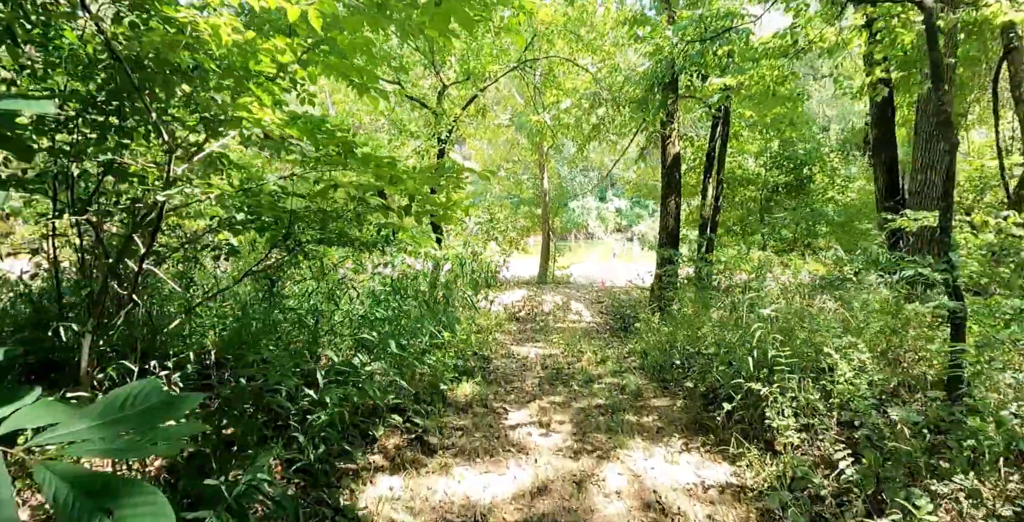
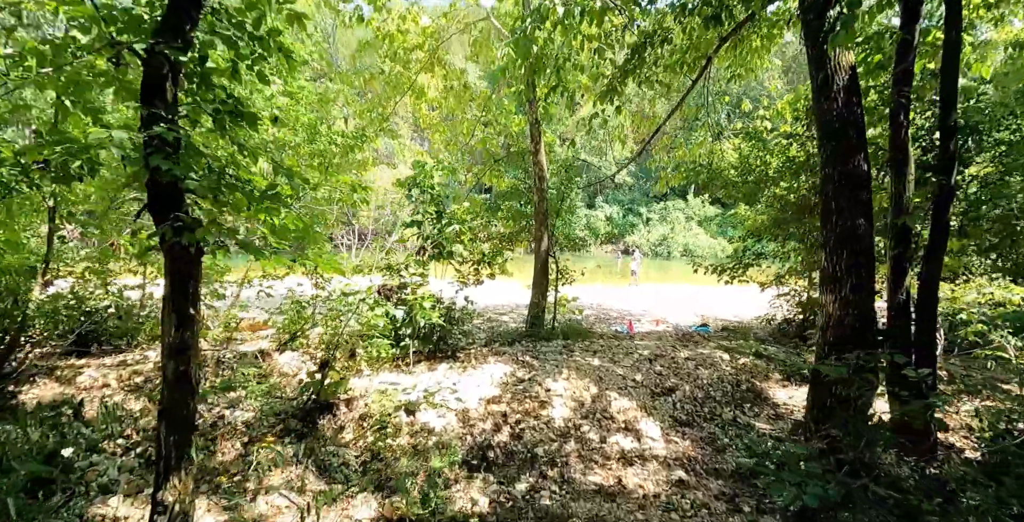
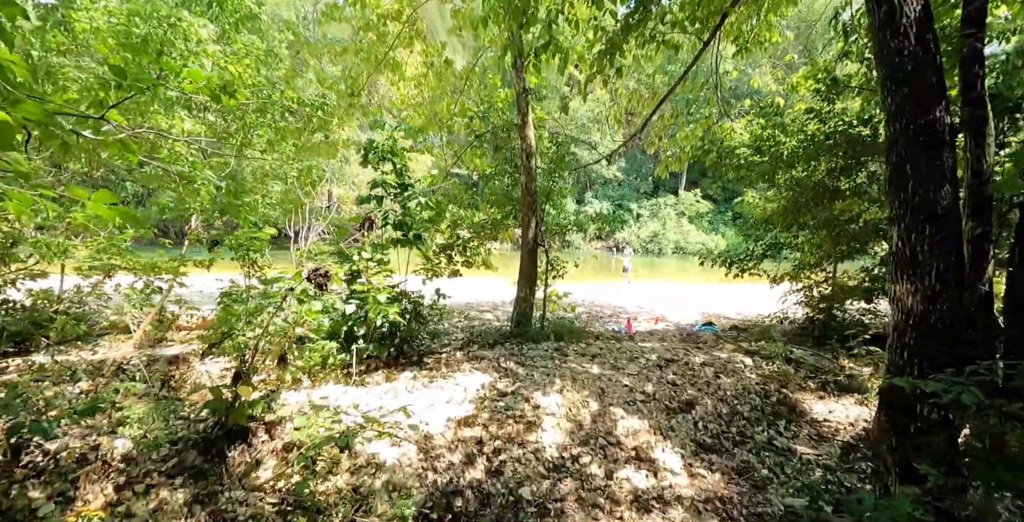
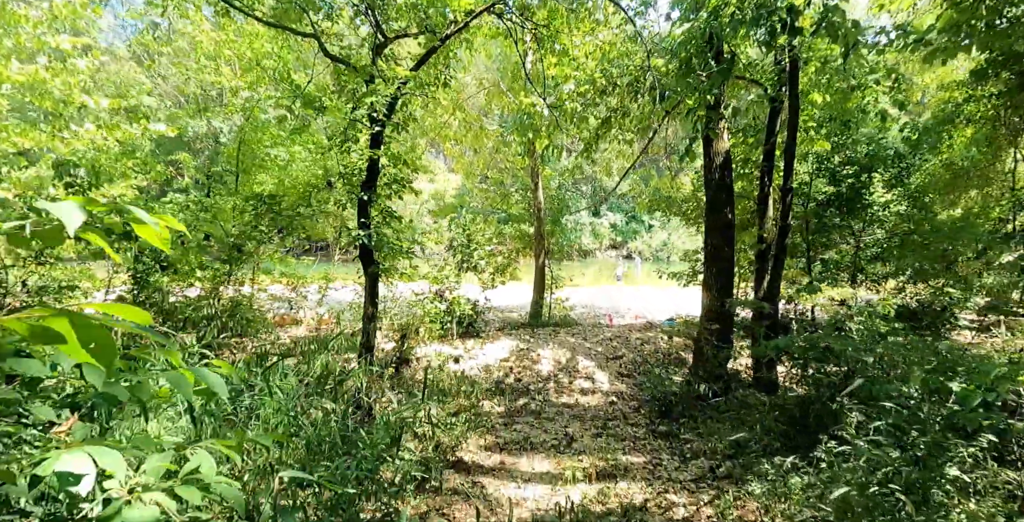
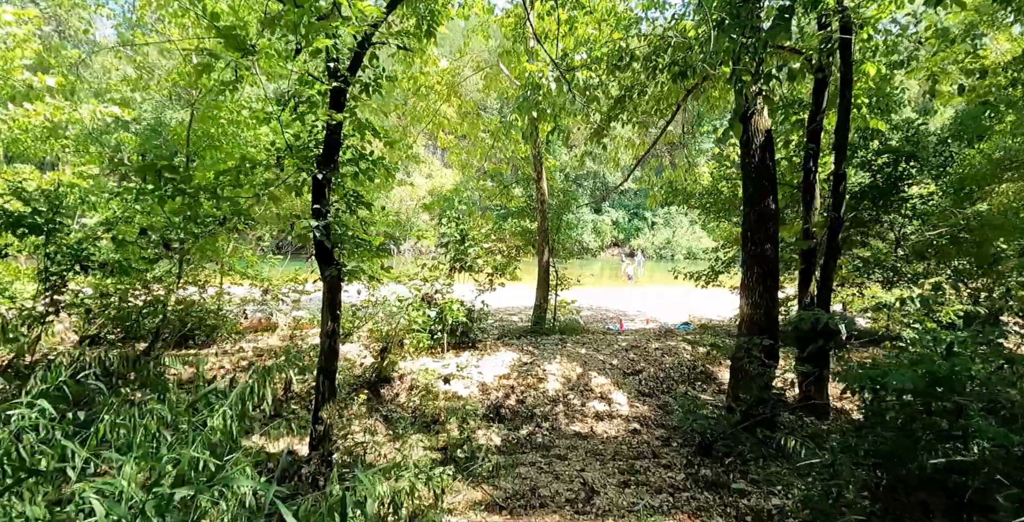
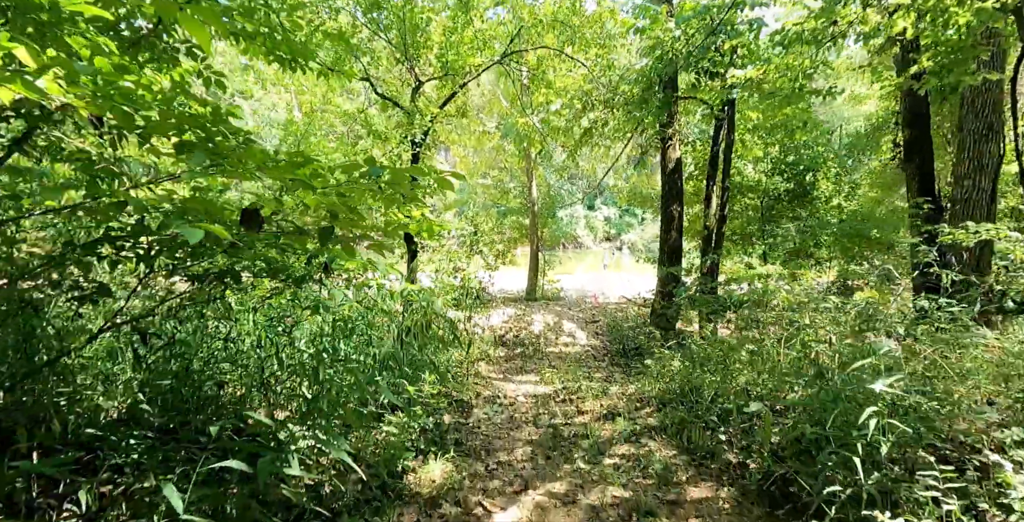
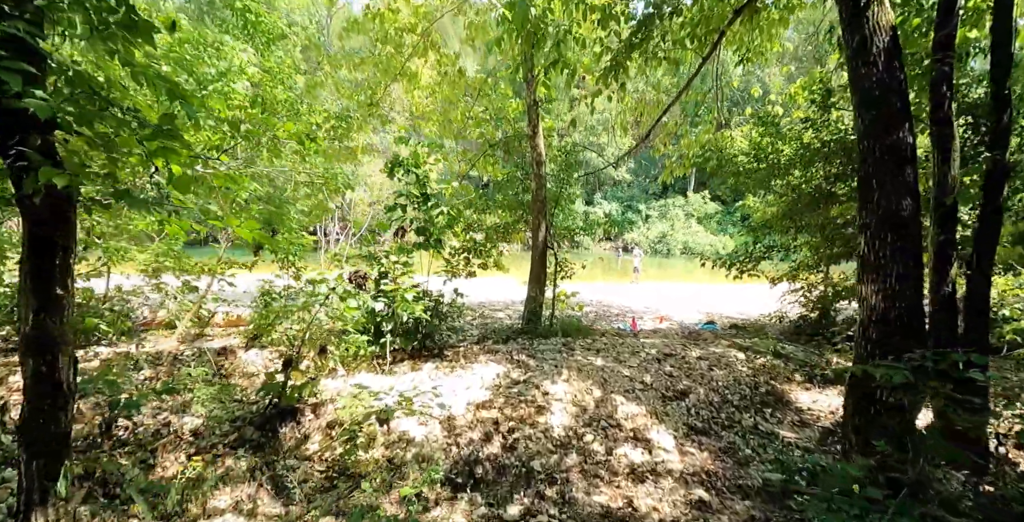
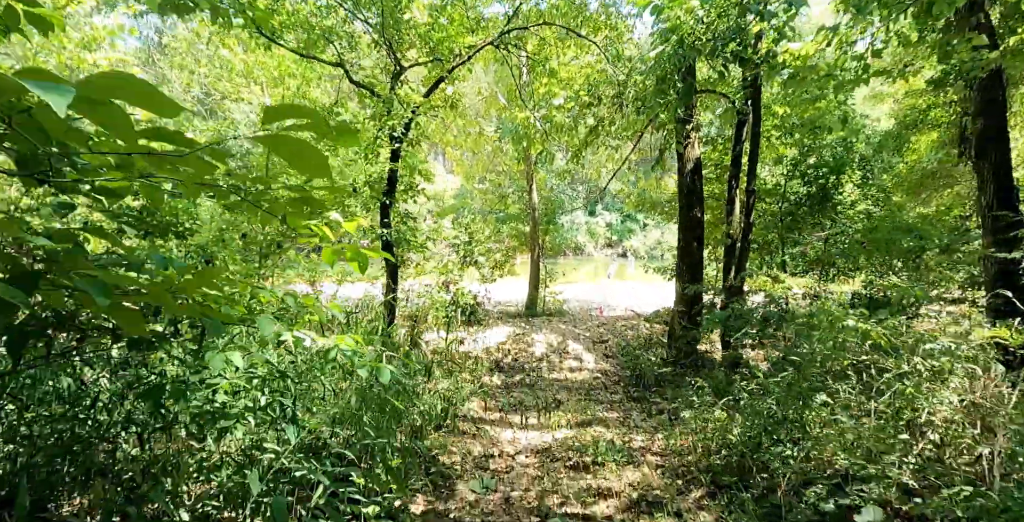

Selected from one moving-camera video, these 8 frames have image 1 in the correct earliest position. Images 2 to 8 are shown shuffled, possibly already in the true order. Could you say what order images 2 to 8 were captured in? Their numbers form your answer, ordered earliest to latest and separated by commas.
6, 8, 4, 5, 2, 7, 3
